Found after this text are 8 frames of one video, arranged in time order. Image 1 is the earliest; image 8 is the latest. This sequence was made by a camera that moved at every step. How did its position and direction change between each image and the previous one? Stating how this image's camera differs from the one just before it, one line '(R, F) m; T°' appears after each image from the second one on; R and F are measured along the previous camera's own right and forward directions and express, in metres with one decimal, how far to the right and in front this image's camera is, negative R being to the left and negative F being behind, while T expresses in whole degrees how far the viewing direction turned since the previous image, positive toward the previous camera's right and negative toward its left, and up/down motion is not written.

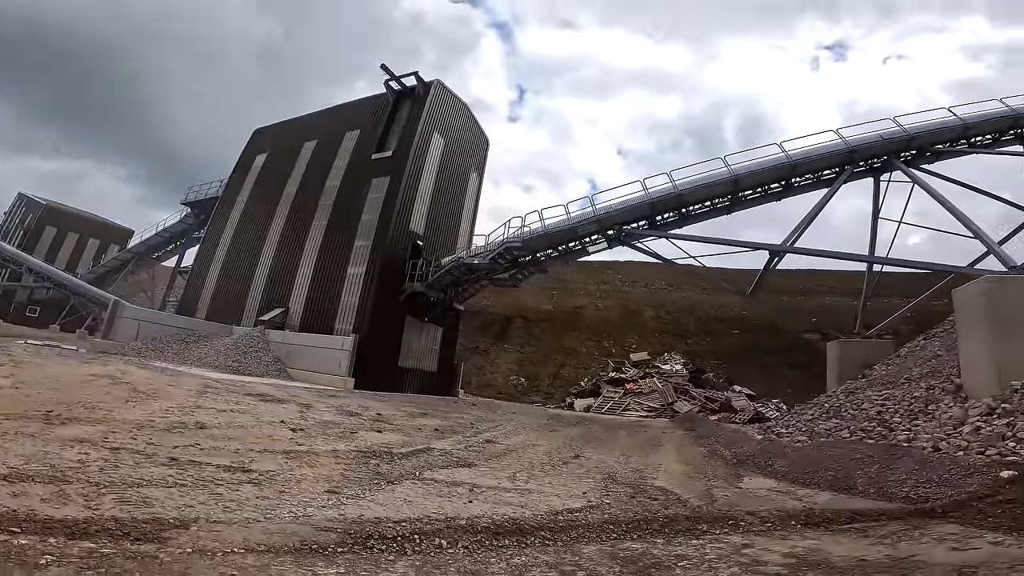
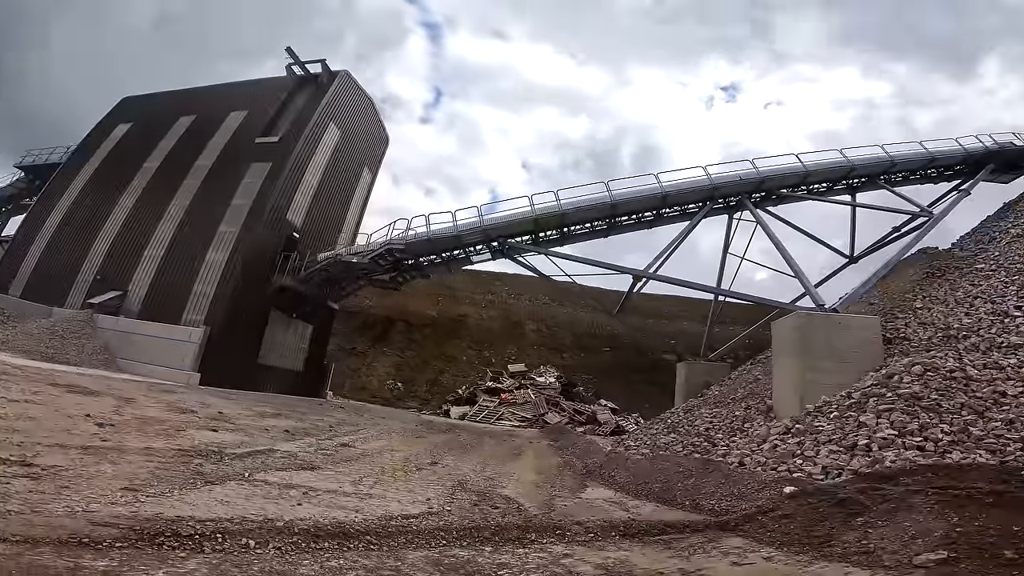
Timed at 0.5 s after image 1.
(+0.7, -0.3) m; +11°
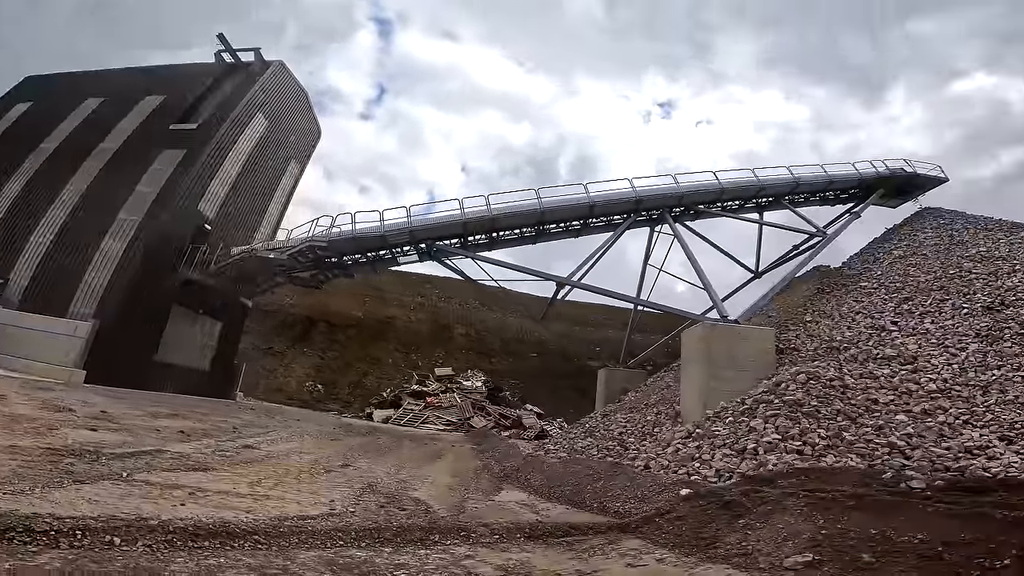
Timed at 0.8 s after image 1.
(+0.5, -0.1) m; +7°
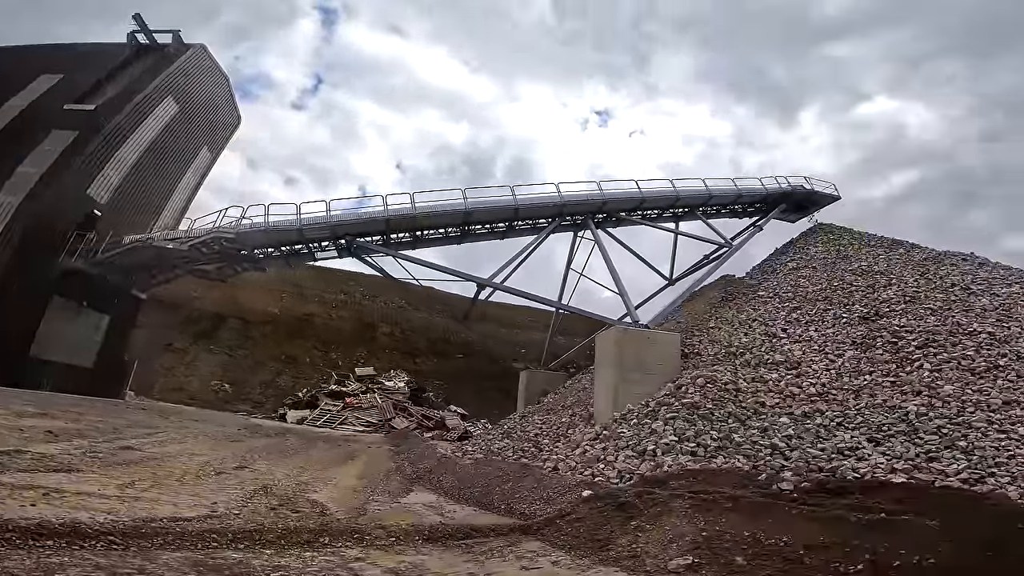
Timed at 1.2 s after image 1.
(+0.5, +0.1) m; +7°
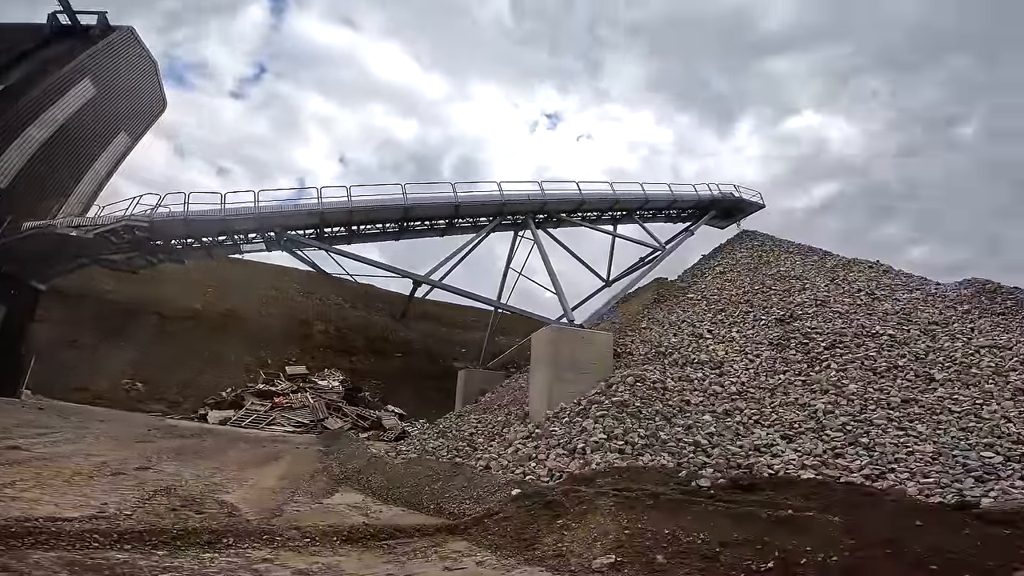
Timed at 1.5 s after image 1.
(+0.3, +0.1) m; +6°
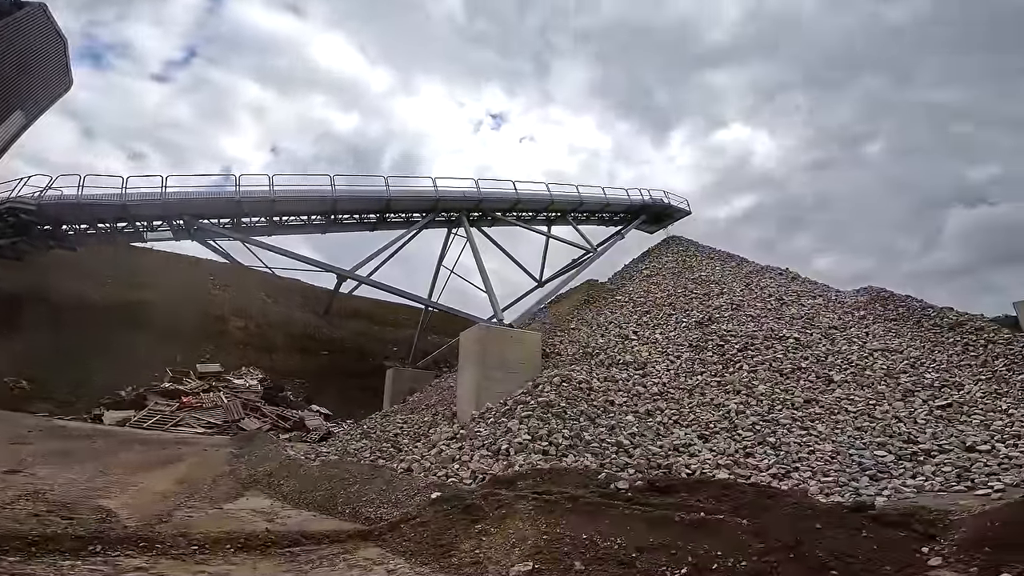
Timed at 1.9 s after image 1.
(+0.2, +0.3) m; +7°
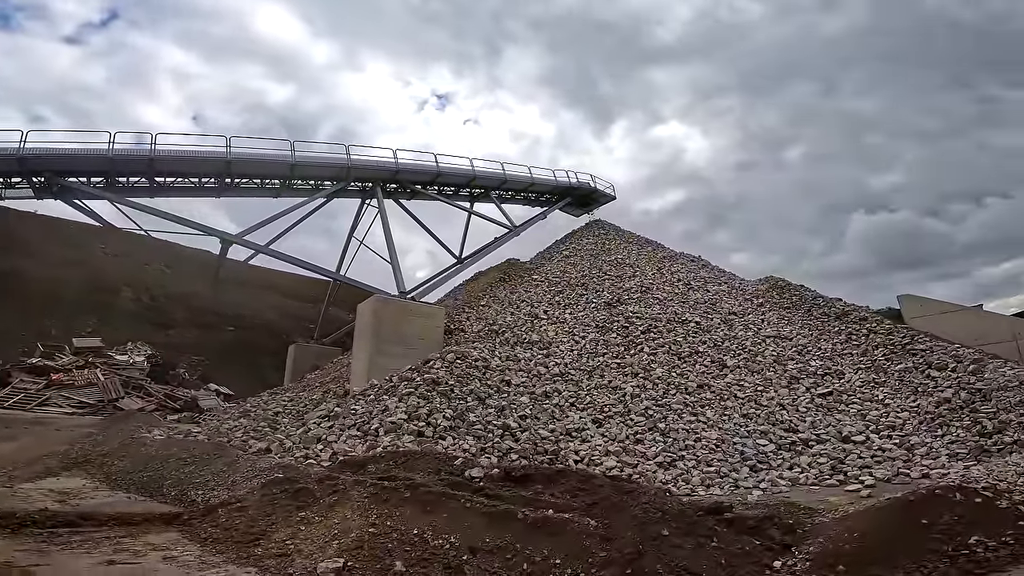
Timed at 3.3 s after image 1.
(+0.9, +0.8) m; +7°
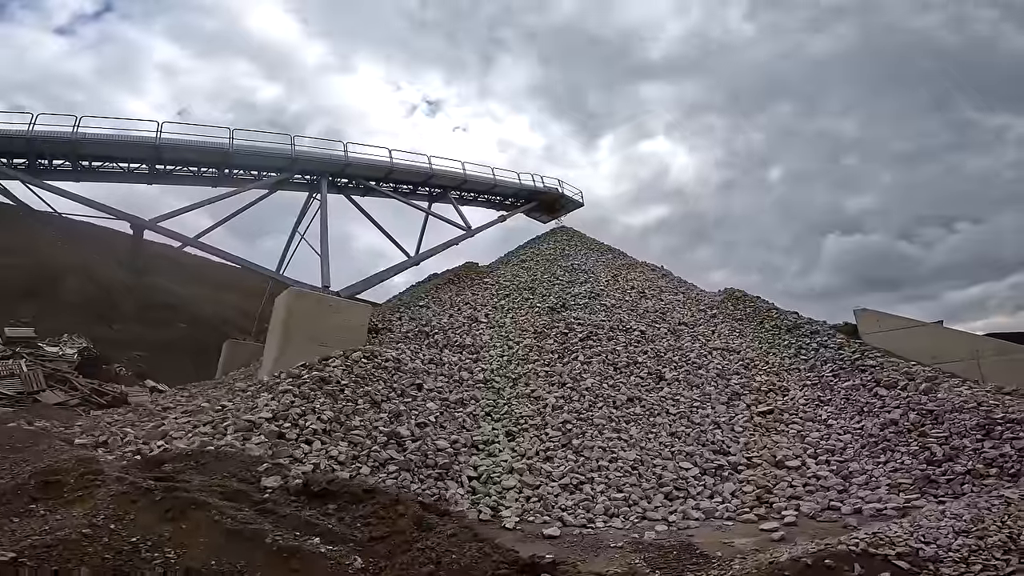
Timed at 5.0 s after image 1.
(+1.1, +1.1) m; +2°
